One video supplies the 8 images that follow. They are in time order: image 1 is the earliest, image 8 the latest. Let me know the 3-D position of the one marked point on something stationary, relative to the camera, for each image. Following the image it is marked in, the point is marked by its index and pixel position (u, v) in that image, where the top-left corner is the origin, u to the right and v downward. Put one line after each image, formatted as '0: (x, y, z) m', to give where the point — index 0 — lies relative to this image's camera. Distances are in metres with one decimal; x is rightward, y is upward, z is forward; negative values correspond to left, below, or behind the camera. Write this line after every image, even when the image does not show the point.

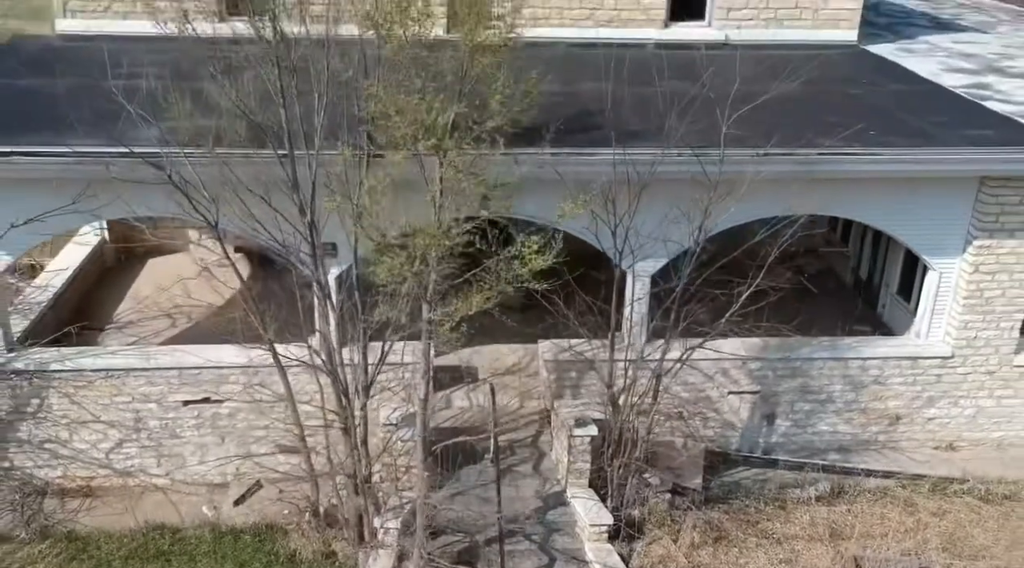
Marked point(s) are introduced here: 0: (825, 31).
0: (+4.0, +3.2, +13.2) m
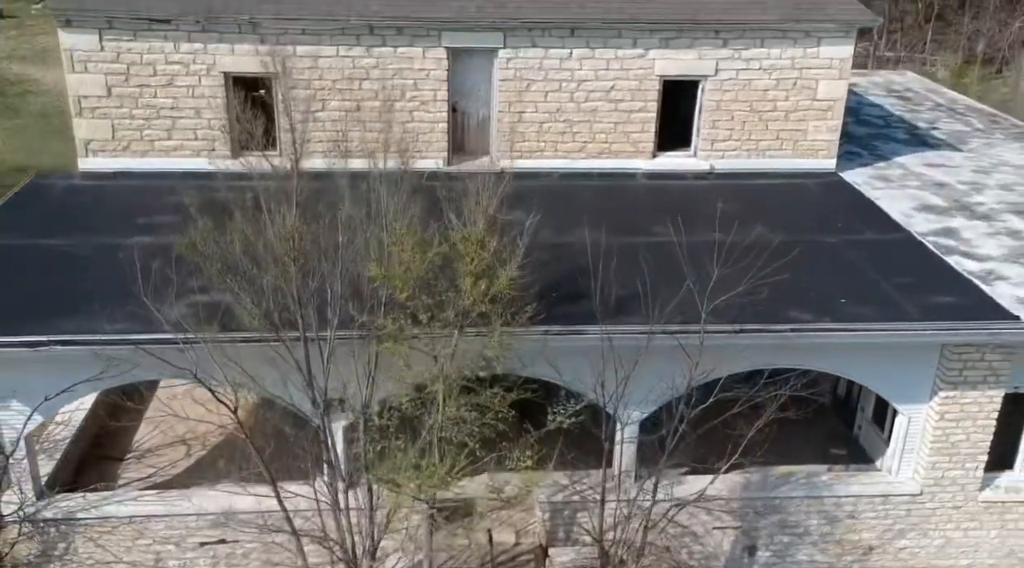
0: (+3.9, +1.7, +13.9) m
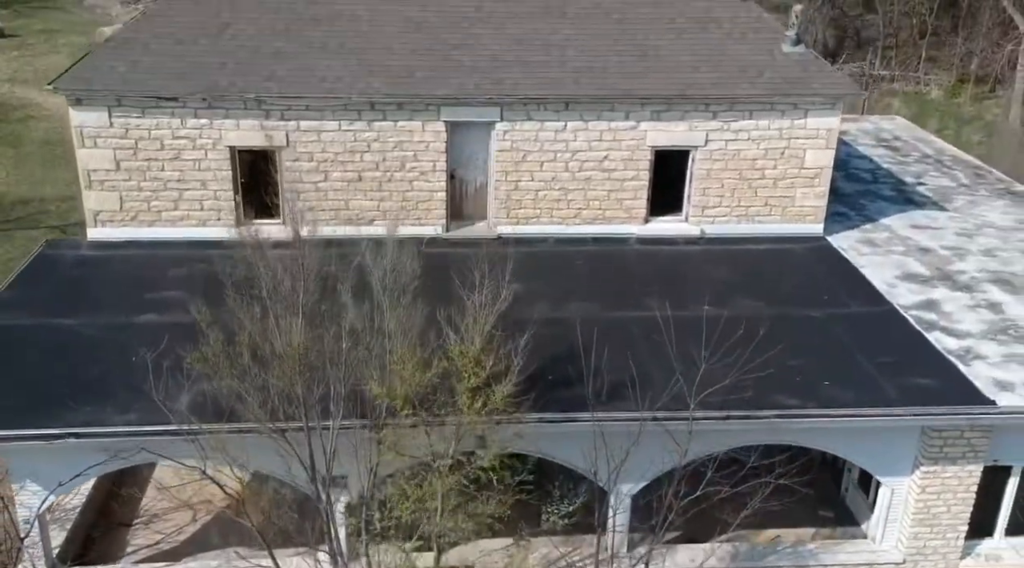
0: (+3.9, +0.8, +14.3) m
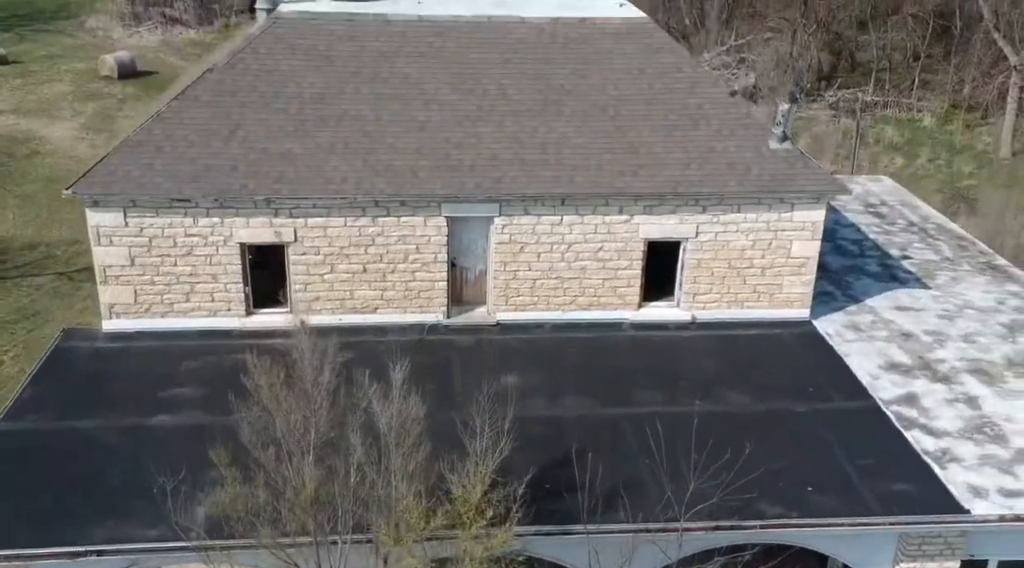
0: (+3.8, -0.4, +14.9) m
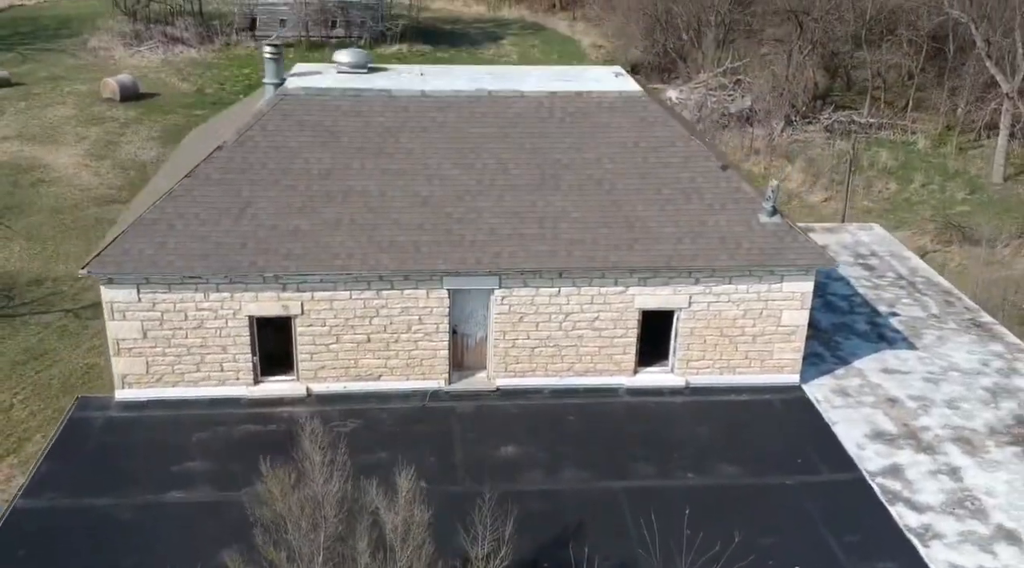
0: (+3.8, -1.3, +15.4) m
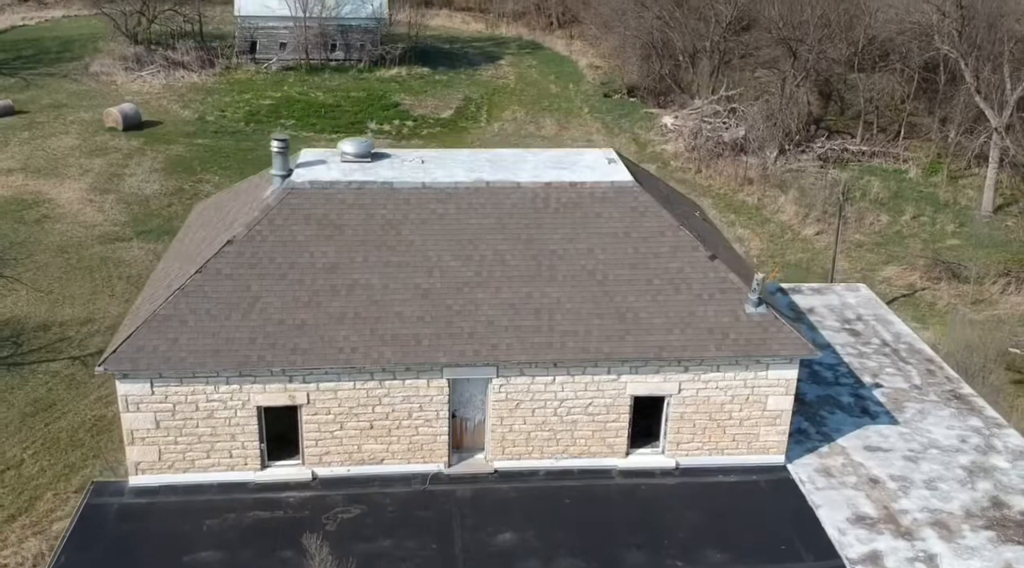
0: (+3.8, -2.6, +16.1) m
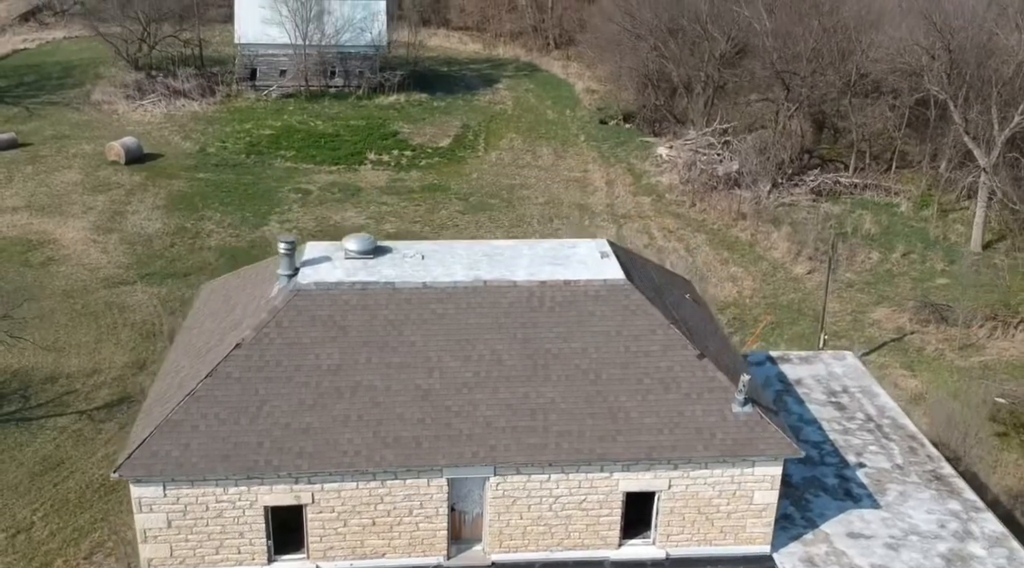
0: (+3.7, -4.2, +16.8) m
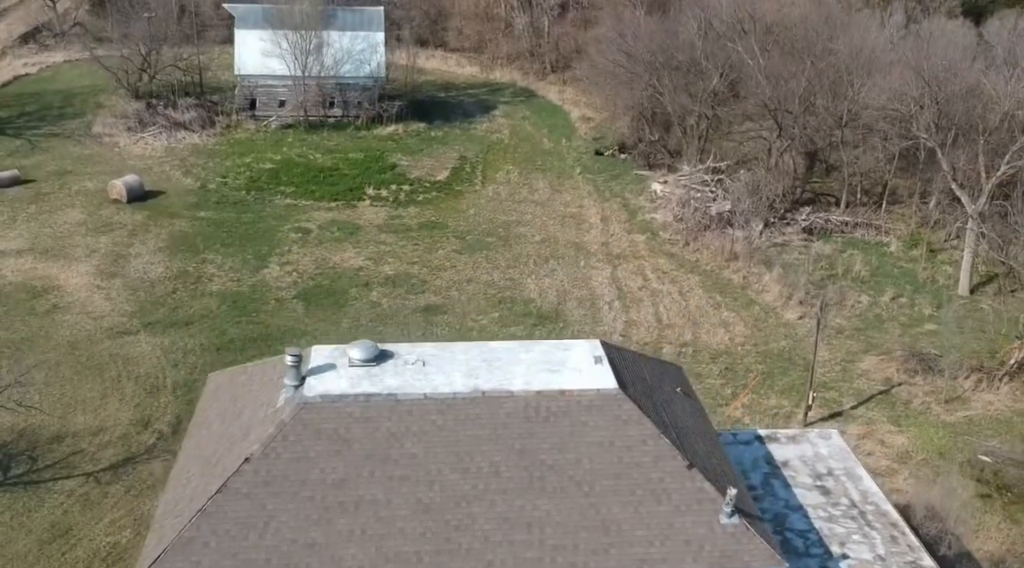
0: (+3.7, -6.1, +17.5) m
